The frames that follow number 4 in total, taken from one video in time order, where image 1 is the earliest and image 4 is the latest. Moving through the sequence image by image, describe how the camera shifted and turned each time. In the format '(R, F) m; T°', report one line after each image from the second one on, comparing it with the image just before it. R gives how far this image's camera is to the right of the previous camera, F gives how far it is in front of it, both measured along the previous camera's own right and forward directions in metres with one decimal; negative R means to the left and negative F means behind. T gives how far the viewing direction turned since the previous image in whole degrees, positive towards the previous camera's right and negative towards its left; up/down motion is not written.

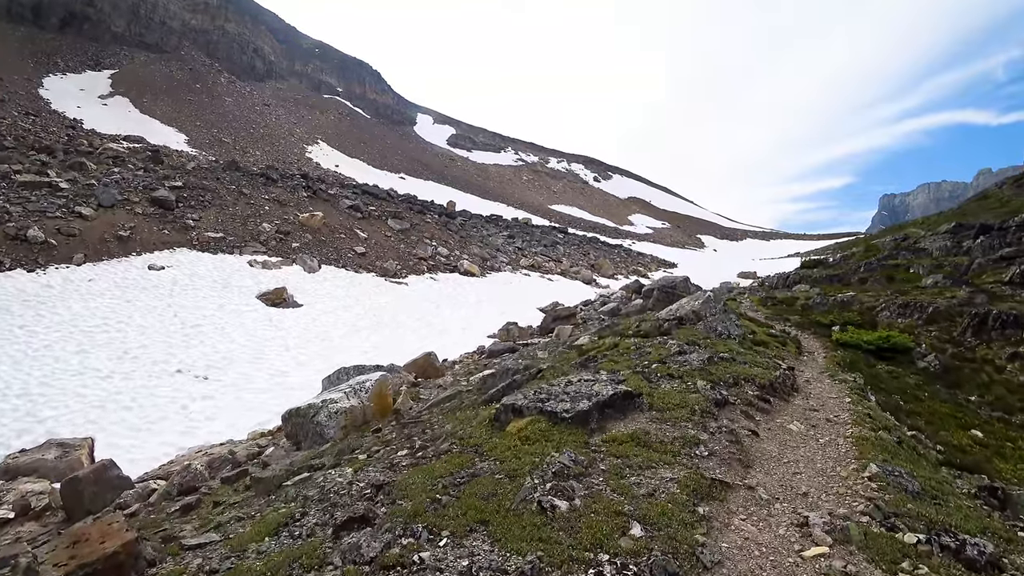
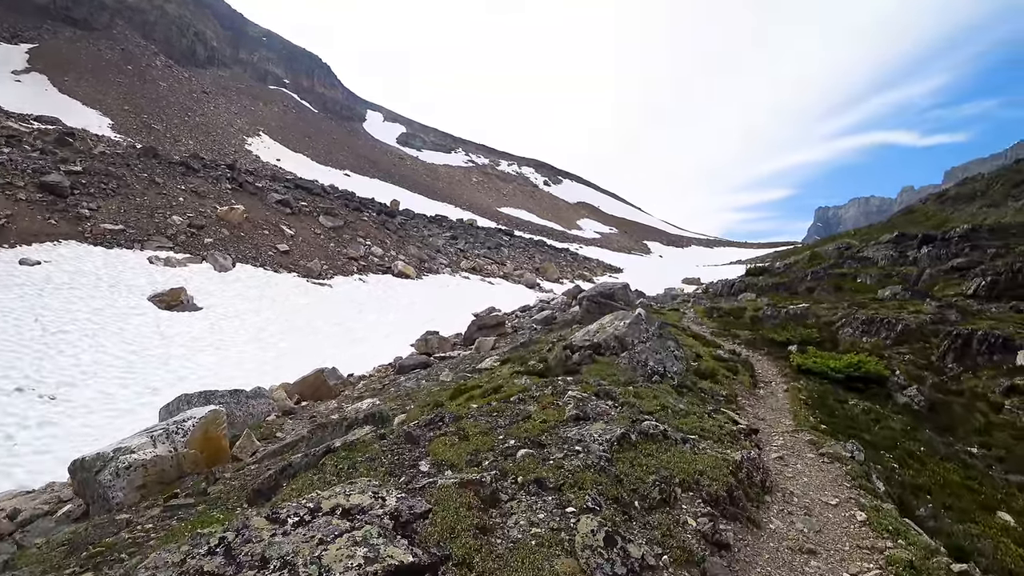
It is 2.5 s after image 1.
(+1.0, +2.5) m; +5°
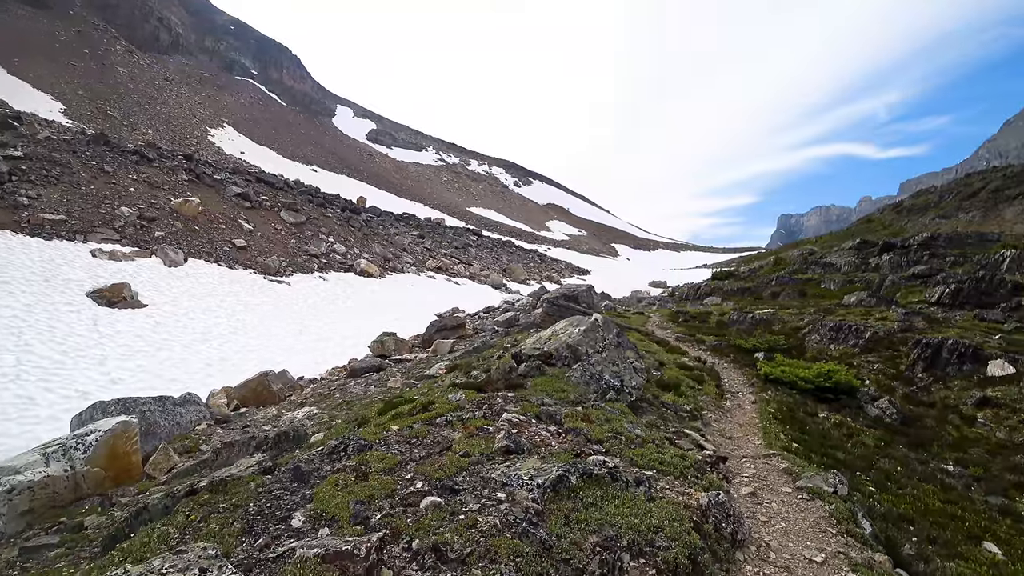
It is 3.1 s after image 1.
(+0.2, +0.7) m; +3°
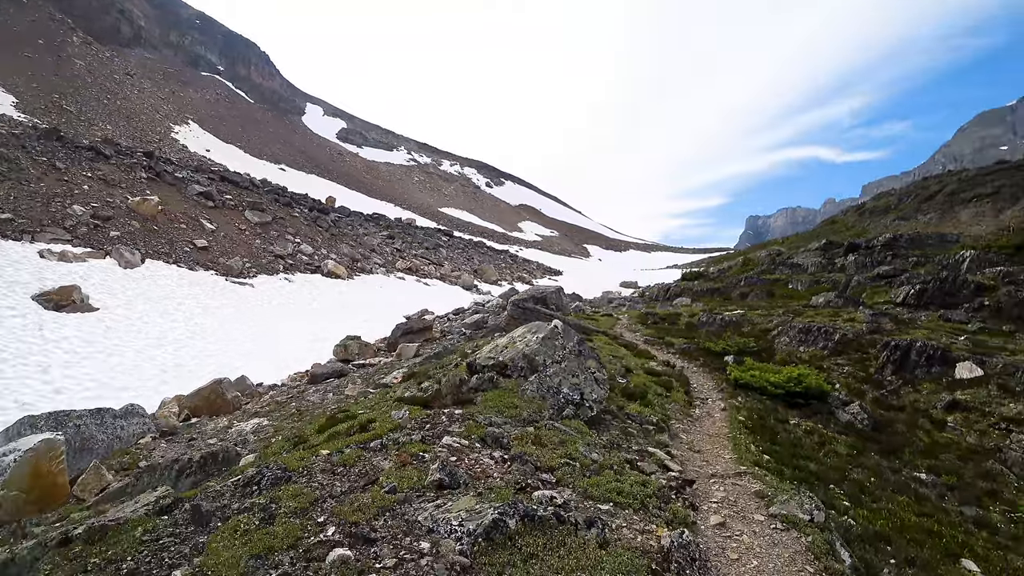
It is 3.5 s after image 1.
(+0.2, +0.4) m; +3°
